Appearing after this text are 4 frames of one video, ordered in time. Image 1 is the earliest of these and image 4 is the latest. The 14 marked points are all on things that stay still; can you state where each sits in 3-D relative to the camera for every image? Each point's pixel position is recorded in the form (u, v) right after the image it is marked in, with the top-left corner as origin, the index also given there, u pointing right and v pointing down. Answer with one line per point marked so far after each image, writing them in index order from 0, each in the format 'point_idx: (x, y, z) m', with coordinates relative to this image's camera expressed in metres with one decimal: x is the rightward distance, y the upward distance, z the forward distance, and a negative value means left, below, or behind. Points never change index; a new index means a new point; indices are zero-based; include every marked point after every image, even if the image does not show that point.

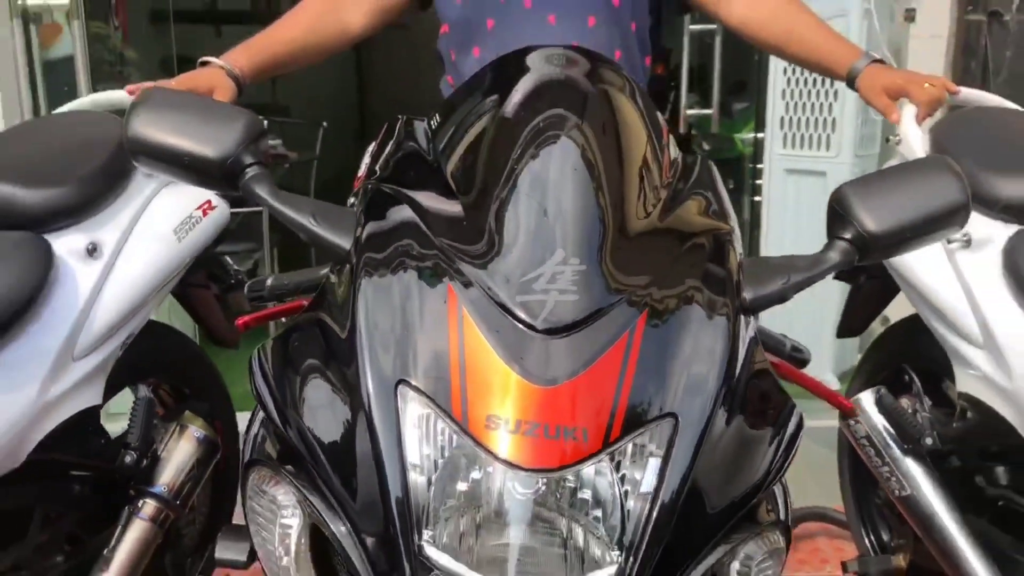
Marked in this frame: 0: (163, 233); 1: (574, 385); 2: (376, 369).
0: (-0.5, +0.1, +1.4) m
1: (+0.1, -0.1, +0.8) m
2: (-0.1, -0.1, +0.8) m
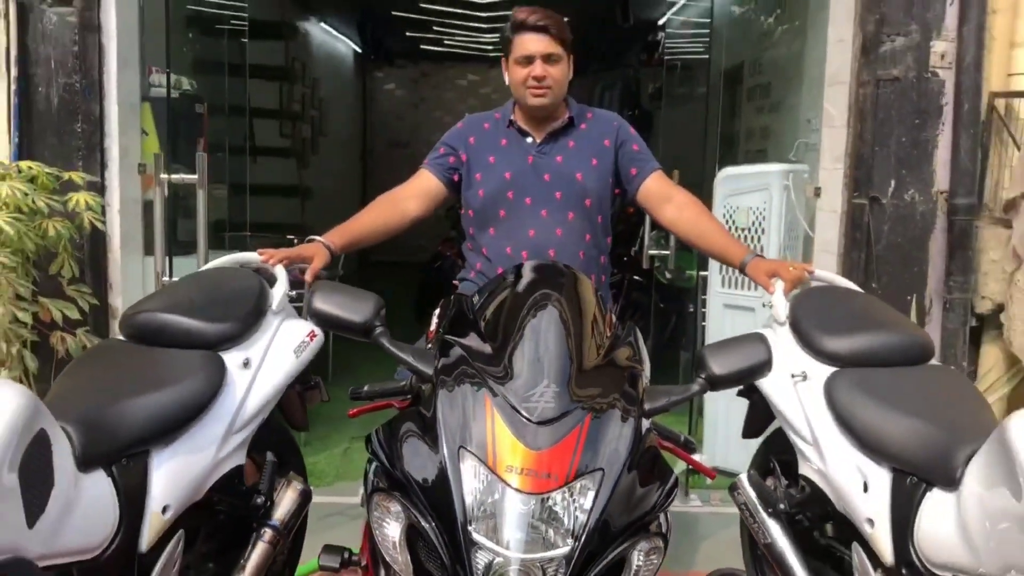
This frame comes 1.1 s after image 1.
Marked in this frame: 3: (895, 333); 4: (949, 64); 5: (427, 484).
0: (-0.5, -0.1, +2.1) m
1: (+0.1, -0.3, +1.5) m
2: (-0.1, -0.3, +1.6) m
3: (+0.8, -0.1, +2.1) m
4: (+1.5, +0.7, +3.2) m
5: (-0.1, -0.3, +1.5) m
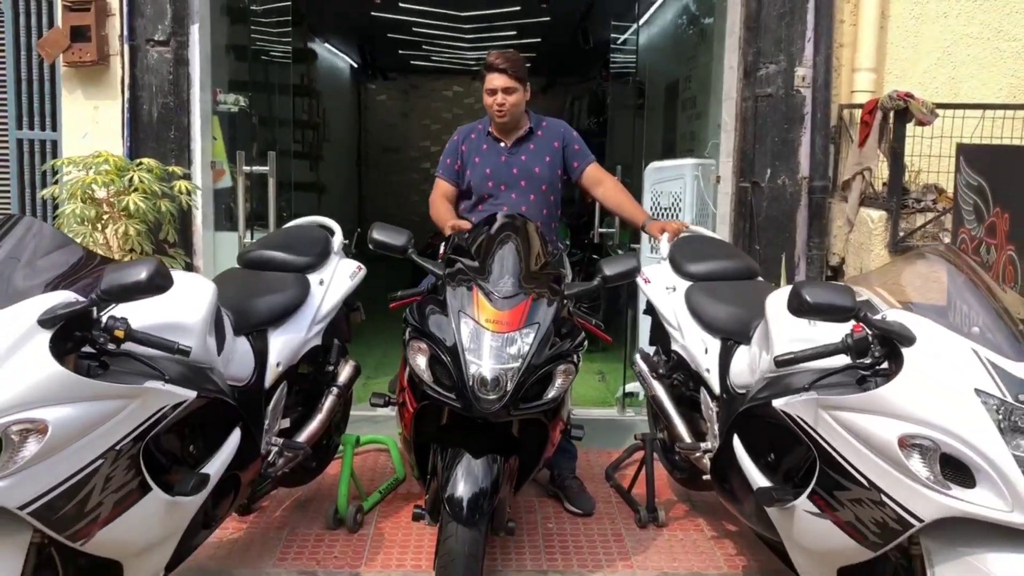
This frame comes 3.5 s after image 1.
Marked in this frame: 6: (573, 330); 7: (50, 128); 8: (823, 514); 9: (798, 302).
0: (-0.6, 0.0, +3.3) m
1: (0.0, -0.1, +2.7) m
2: (-0.2, -0.1, +2.7) m
3: (+0.8, +0.1, +3.3) m
4: (+1.4, +0.9, +4.4) m
5: (-0.2, -0.1, +2.7) m
6: (+0.2, -0.1, +2.9) m
7: (-2.1, +0.7, +4.4) m
8: (+0.7, -0.5, +2.3) m
9: (+0.6, 0.0, +2.1) m
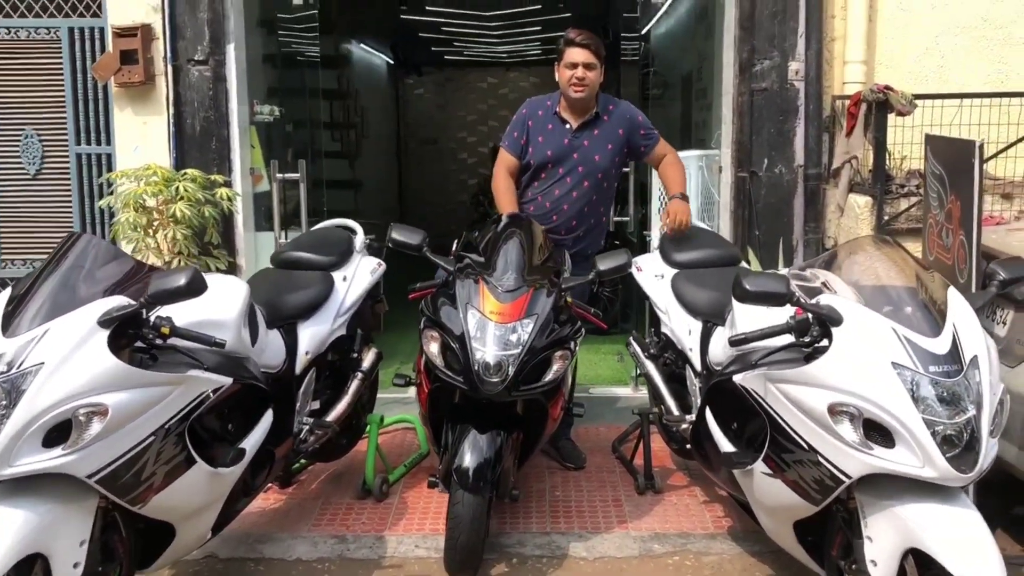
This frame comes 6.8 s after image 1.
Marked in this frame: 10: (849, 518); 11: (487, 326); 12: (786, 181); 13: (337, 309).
0: (-0.6, +0.1, +3.7) m
1: (0.0, 0.0, +3.1) m
2: (-0.2, 0.0, +3.1) m
3: (+0.8, +0.1, +3.6) m
4: (+1.4, +1.0, +4.6) m
5: (-0.2, -0.1, +3.1) m
6: (+0.2, -0.1, +3.2) m
7: (-2.1, +0.7, +4.9) m
8: (+0.7, -0.5, +2.6) m
9: (+0.6, 0.0, +2.4) m
10: (+0.9, -0.6, +2.5) m
11: (-0.1, -0.1, +3.0) m
12: (+1.3, +0.5, +4.7) m
13: (-0.6, -0.1, +3.5) m
